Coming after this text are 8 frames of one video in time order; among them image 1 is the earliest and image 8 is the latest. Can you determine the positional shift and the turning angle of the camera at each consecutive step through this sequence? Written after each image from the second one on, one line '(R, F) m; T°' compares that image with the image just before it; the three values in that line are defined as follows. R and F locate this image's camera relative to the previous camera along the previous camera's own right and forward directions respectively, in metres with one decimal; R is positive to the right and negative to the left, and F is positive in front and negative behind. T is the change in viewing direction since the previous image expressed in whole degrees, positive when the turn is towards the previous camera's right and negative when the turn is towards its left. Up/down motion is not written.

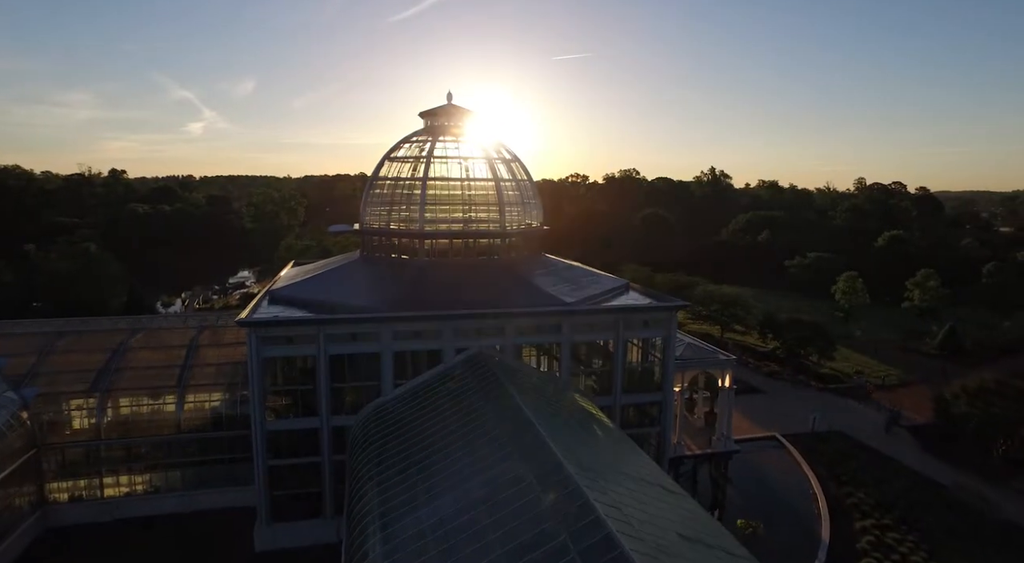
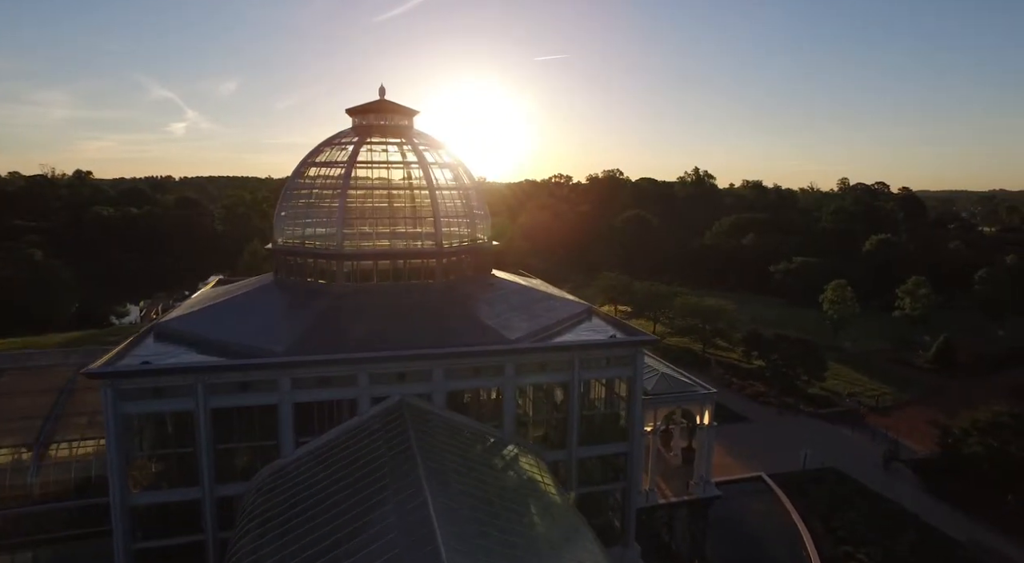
(+1.5, +3.6) m; +1°
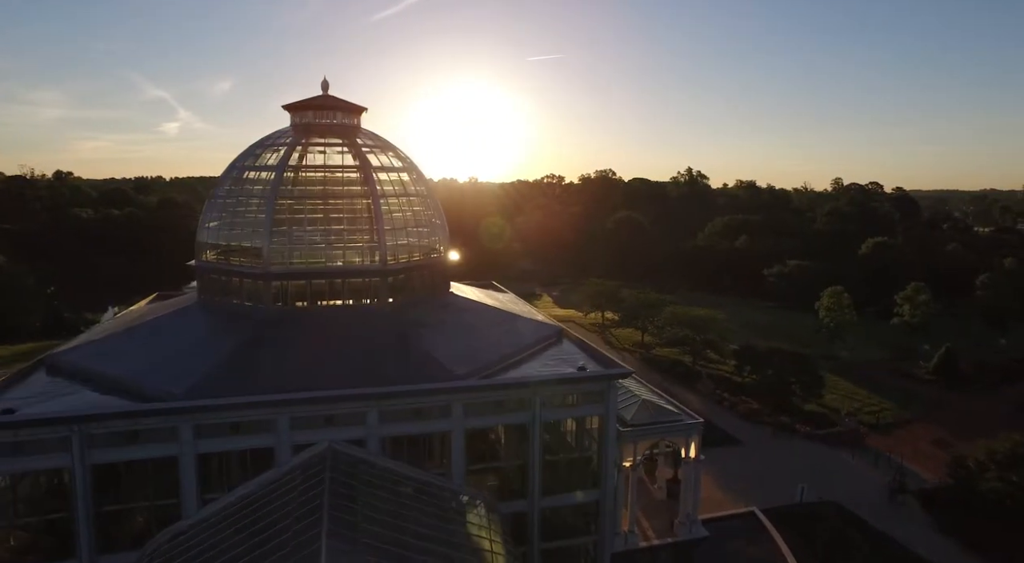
(+1.1, +2.5) m; 0°
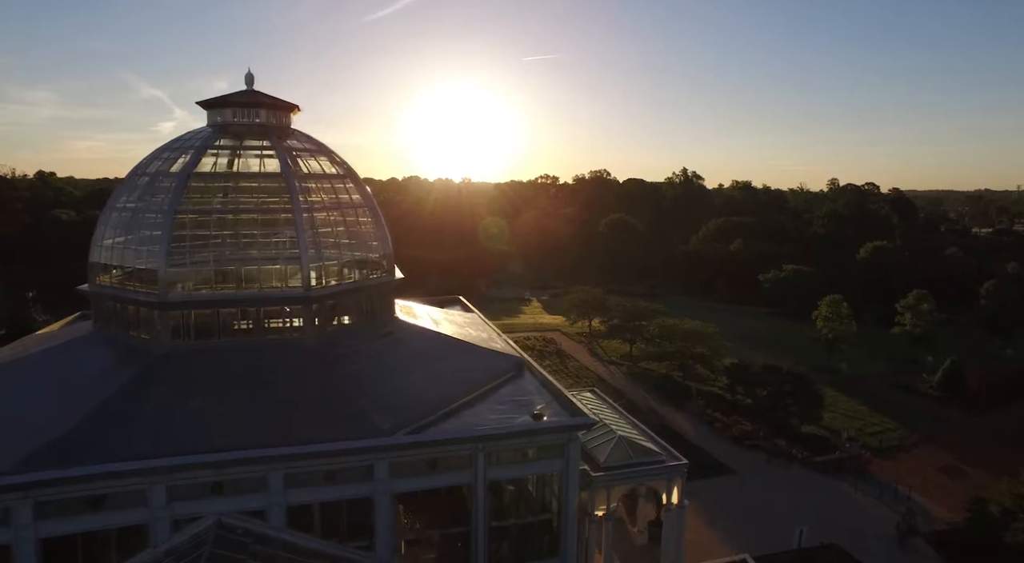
(+1.2, +2.6) m; 0°
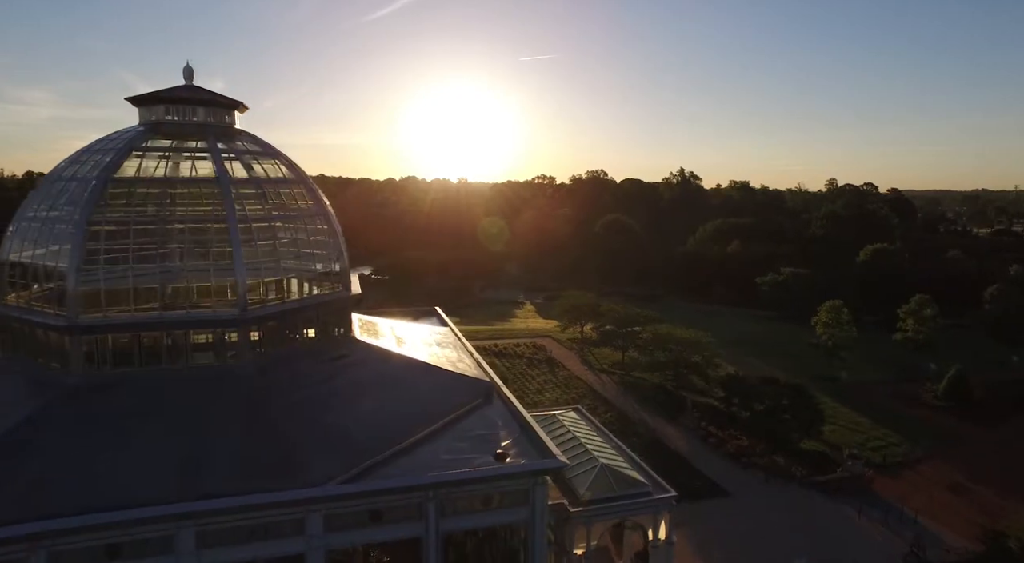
(+0.7, +1.7) m; 0°
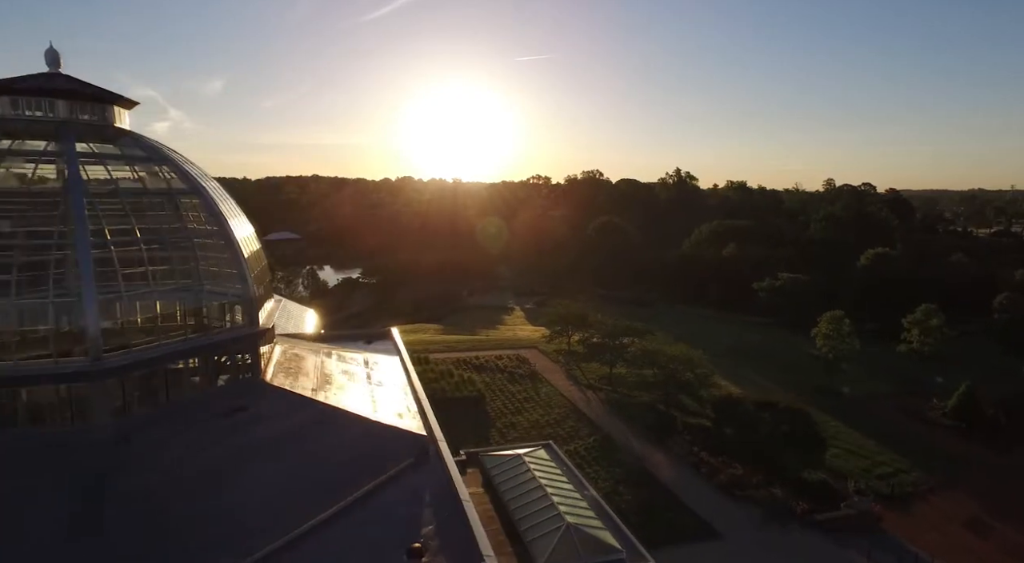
(+1.2, +2.8) m; 0°
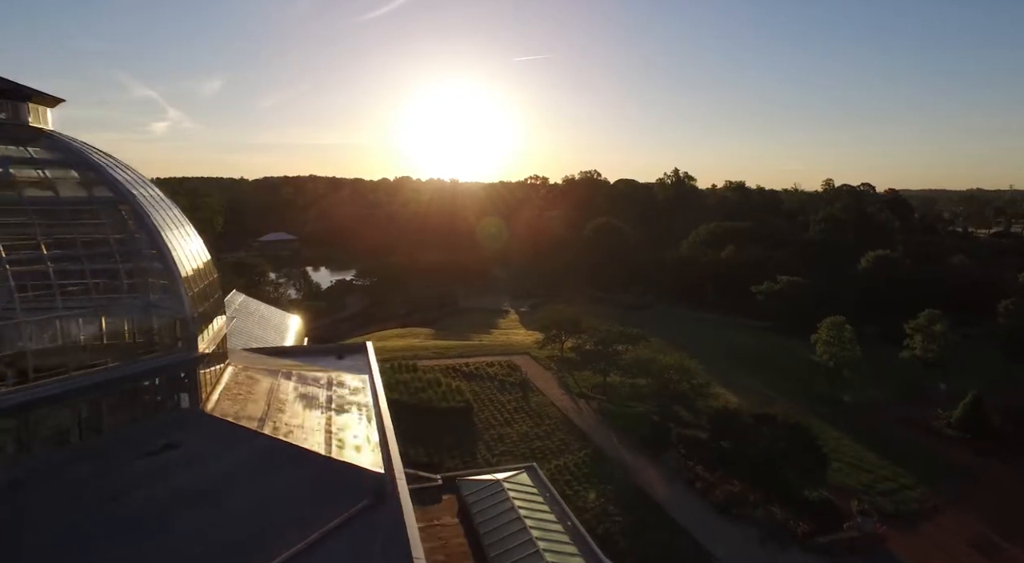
(+0.6, +1.4) m; 0°
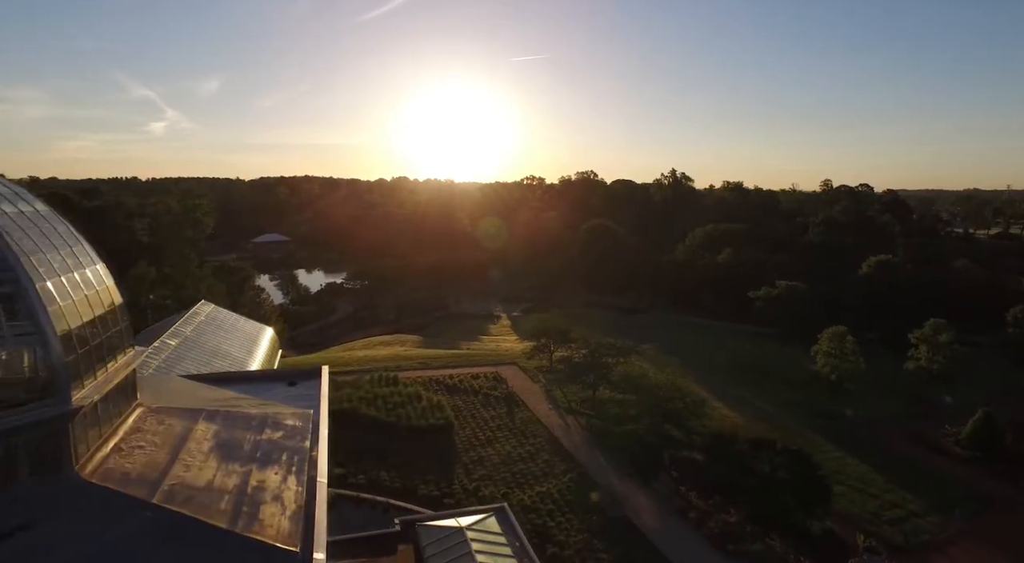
(+0.8, +2.0) m; 0°
